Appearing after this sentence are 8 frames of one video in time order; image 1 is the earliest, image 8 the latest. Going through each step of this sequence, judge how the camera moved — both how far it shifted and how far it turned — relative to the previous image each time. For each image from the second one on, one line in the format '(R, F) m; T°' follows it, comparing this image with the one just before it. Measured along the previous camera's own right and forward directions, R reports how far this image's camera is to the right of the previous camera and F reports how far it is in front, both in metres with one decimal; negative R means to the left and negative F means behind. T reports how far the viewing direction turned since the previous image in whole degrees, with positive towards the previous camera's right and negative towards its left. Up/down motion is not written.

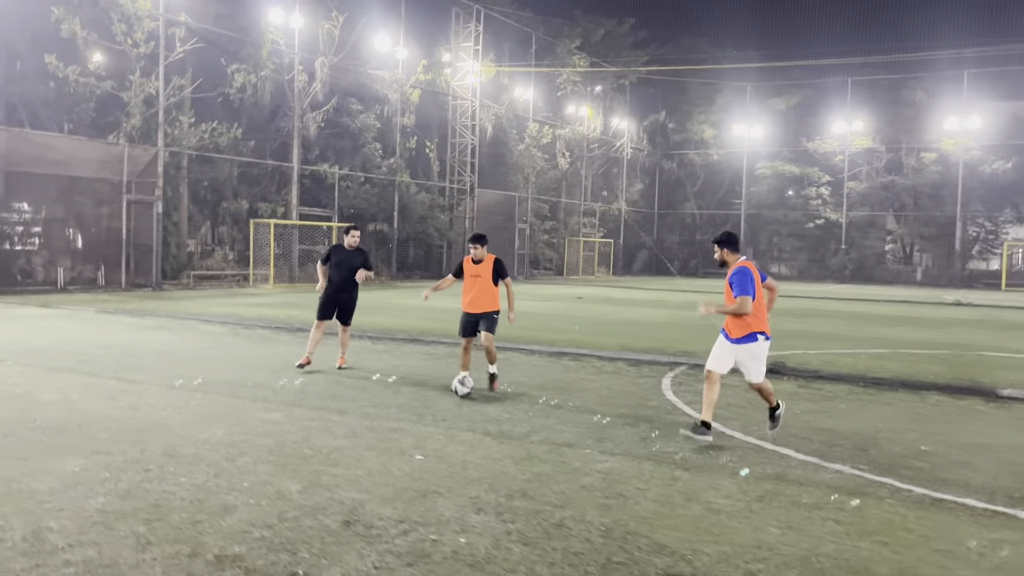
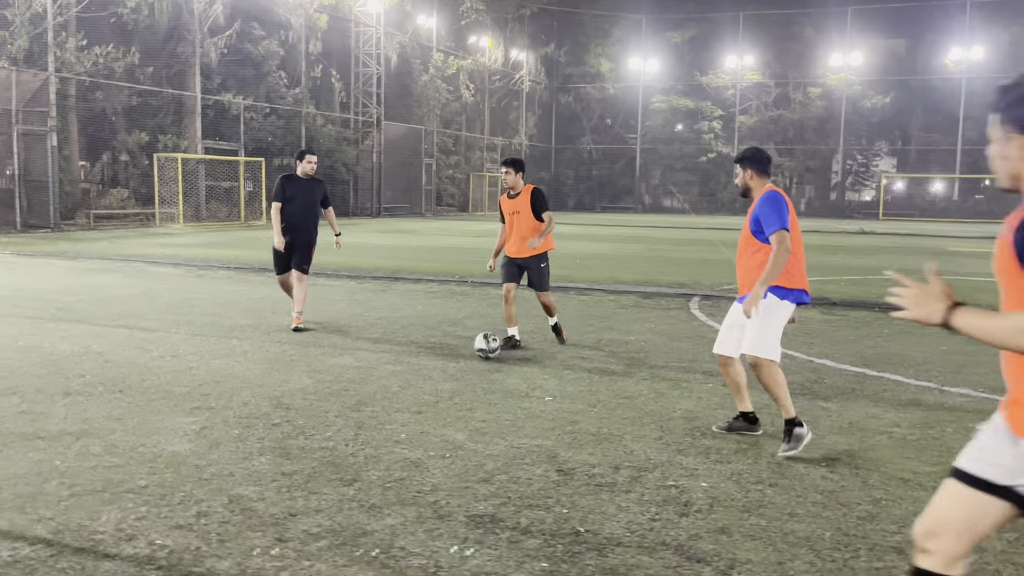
(-1.6, +0.5) m; +8°
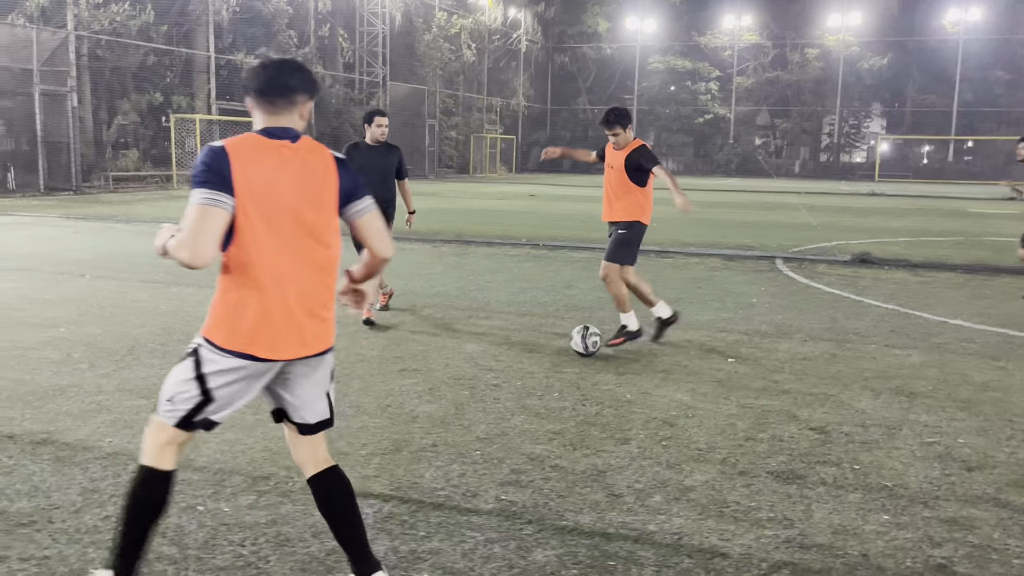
(-1.3, -0.1) m; +1°
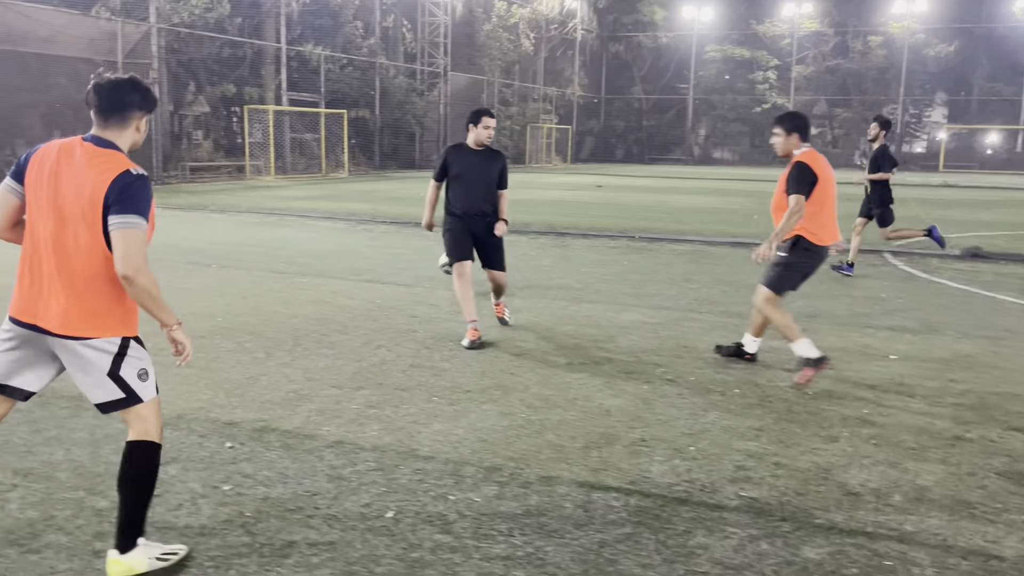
(-0.7, -0.1) m; -3°
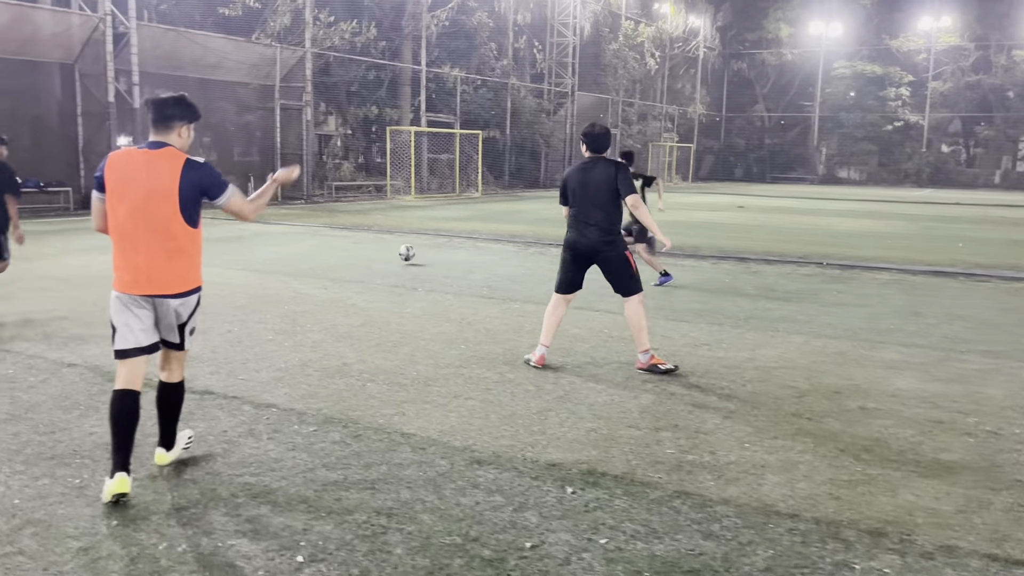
(-1.1, +0.1) m; -7°
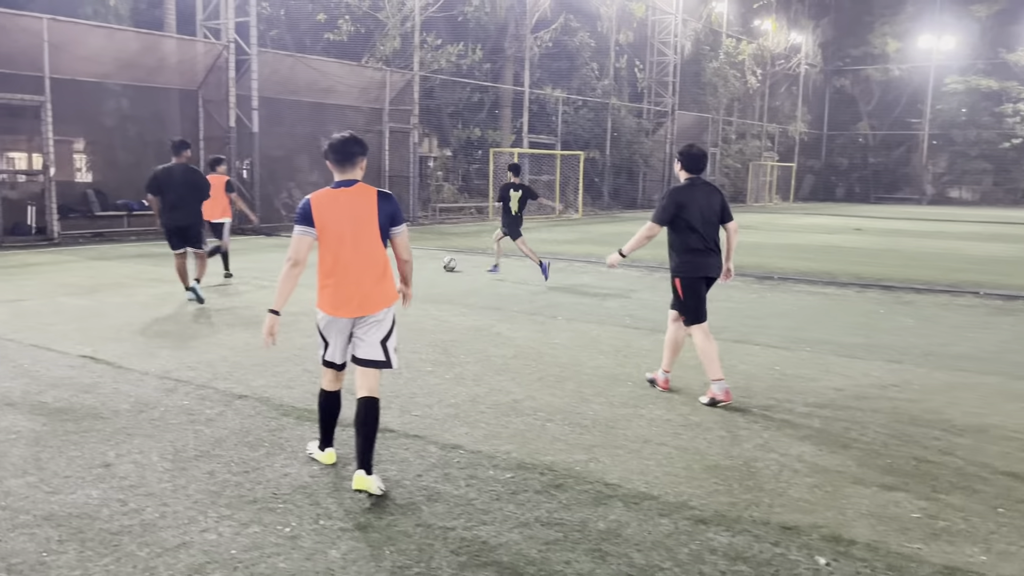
(-0.6, +0.2) m; -6°
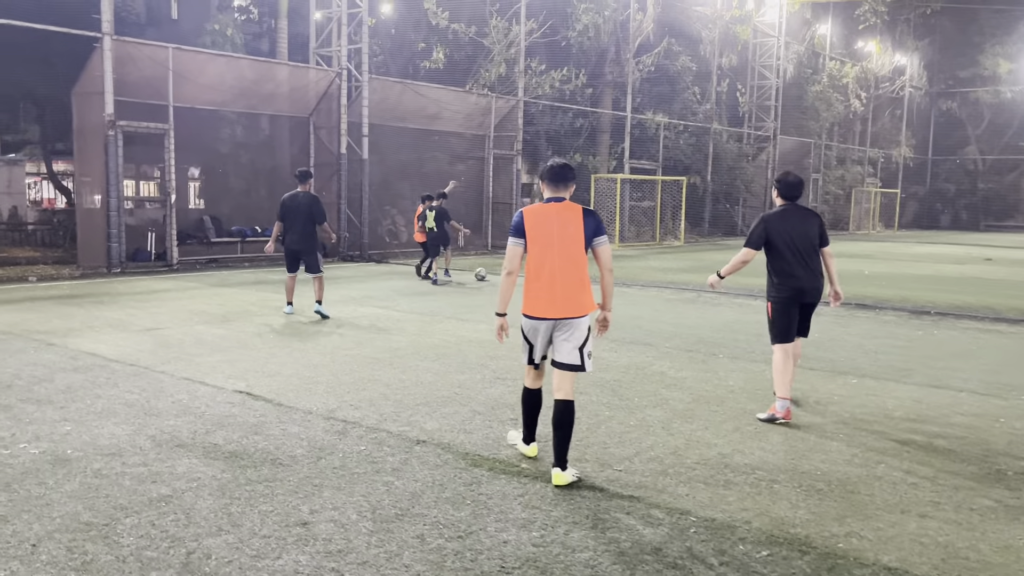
(-0.7, +0.5) m; -5°
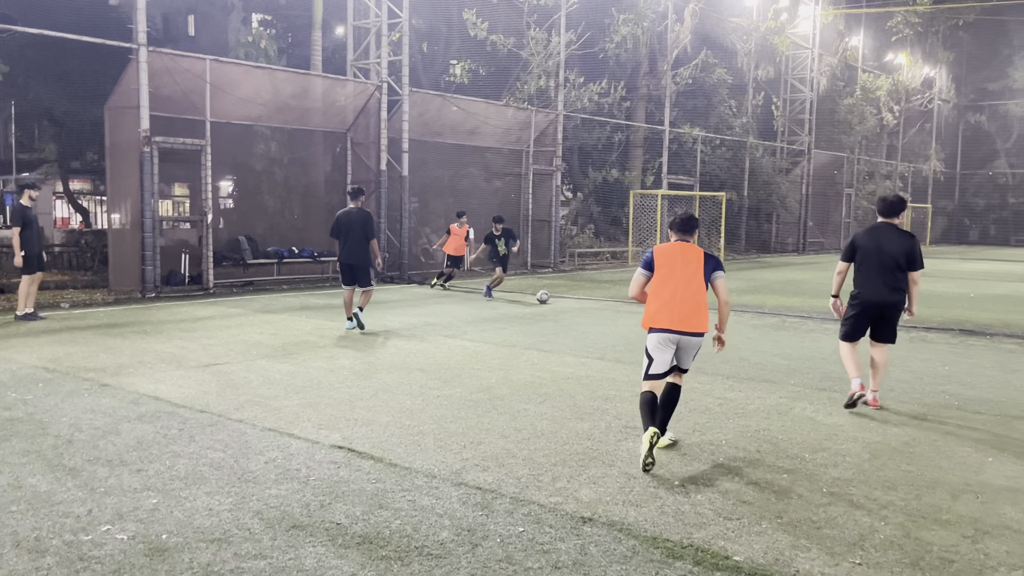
(-0.8, +0.8) m; 0°
